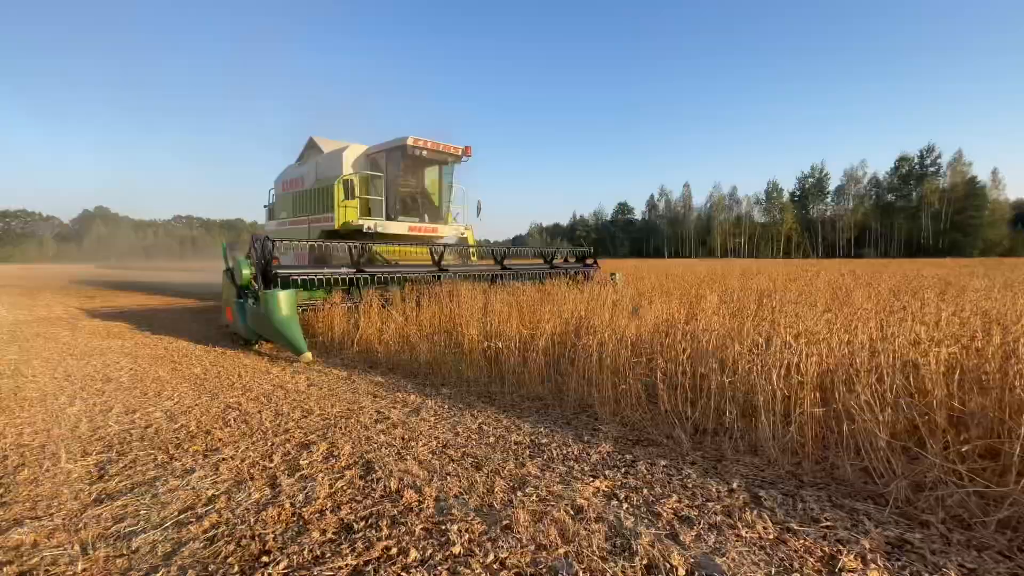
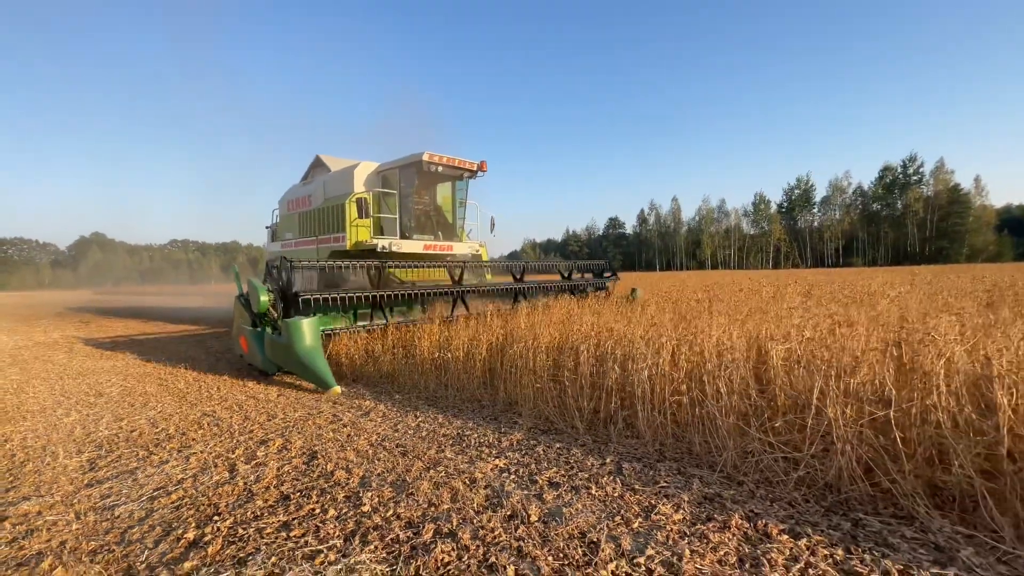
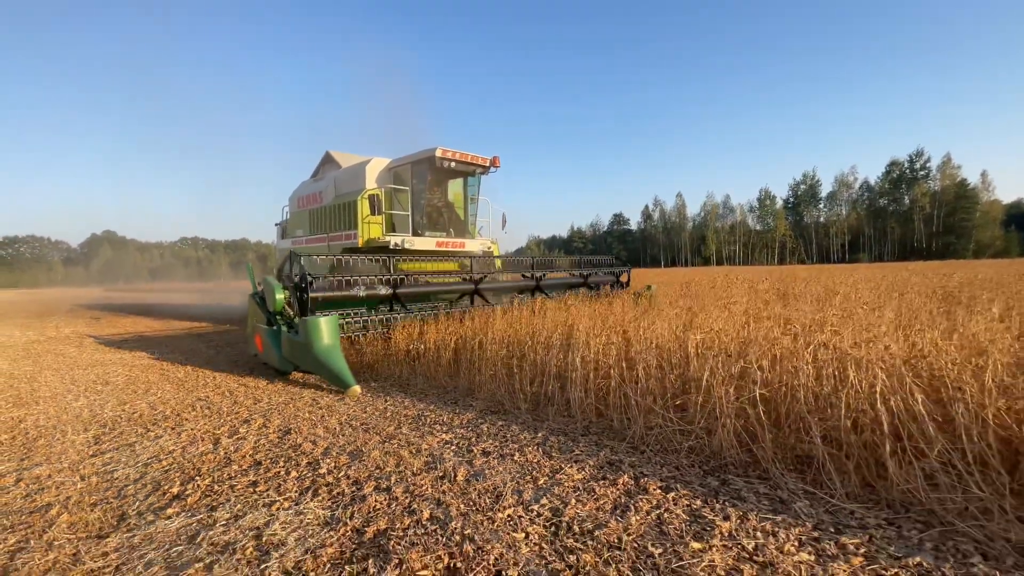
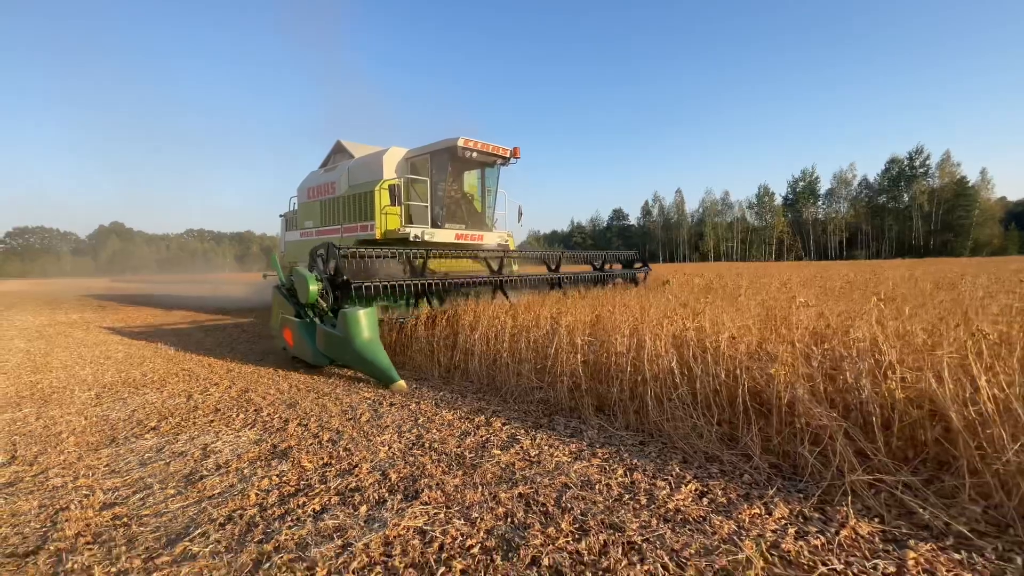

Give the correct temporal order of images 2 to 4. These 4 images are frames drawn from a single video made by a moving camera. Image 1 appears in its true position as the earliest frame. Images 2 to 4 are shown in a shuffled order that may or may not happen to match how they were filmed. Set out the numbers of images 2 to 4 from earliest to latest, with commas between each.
2, 3, 4
